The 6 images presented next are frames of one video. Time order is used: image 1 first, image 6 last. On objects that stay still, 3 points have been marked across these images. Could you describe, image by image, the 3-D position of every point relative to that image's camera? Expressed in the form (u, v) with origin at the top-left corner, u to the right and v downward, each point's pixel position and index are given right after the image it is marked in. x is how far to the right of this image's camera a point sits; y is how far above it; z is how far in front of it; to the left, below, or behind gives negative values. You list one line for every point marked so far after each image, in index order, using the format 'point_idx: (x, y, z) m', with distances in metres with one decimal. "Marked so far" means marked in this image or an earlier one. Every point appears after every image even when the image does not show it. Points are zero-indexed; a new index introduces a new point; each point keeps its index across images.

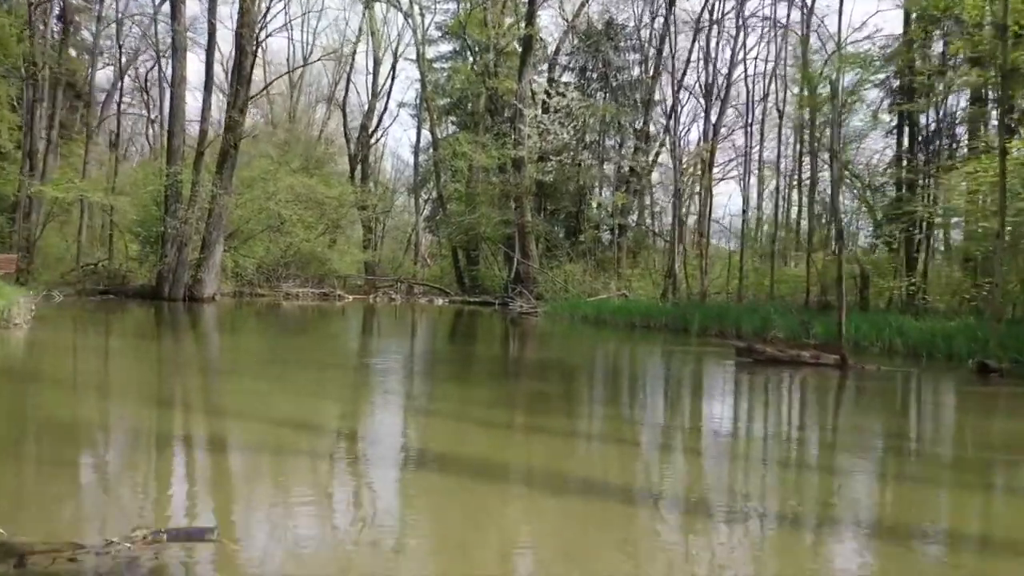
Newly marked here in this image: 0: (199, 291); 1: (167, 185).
0: (-6.6, 0.0, +18.3) m
1: (-6.8, +2.0, +17.2) m
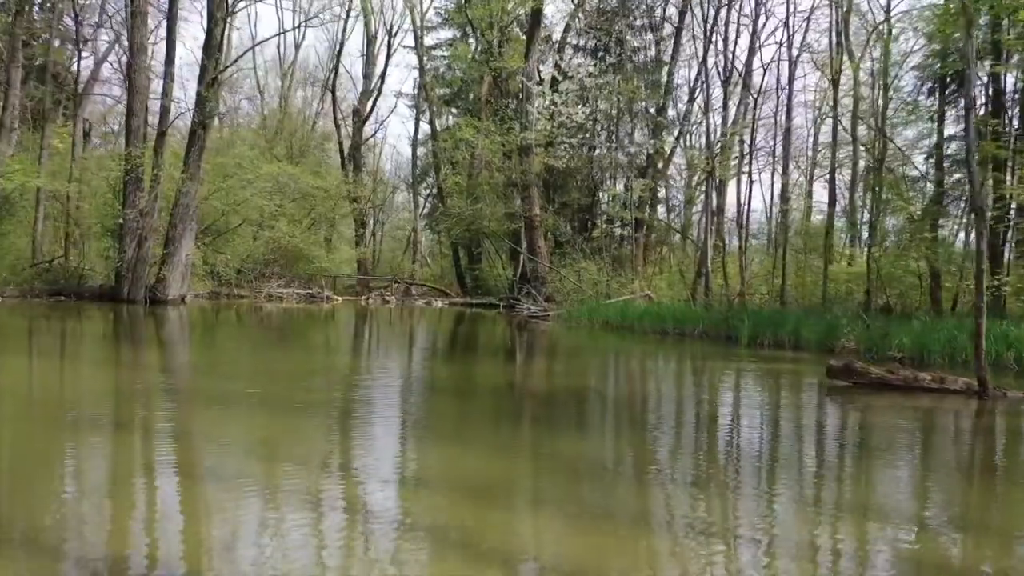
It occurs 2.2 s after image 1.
0: (-6.5, -0.1, +16.1) m
1: (-6.6, +2.0, +15.1) m
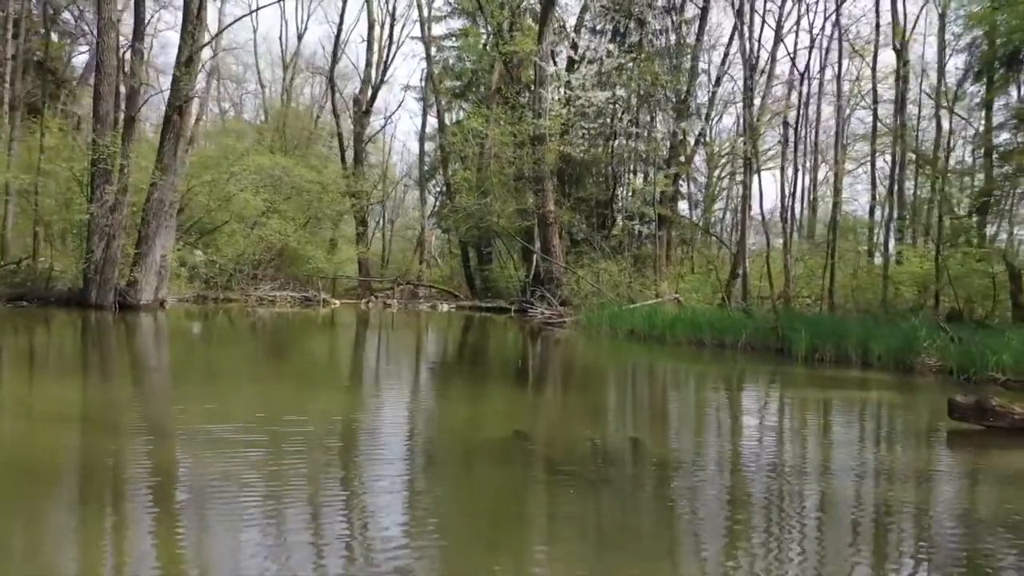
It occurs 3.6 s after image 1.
0: (-6.3, -0.1, +14.6) m
1: (-6.4, +1.9, +13.5) m
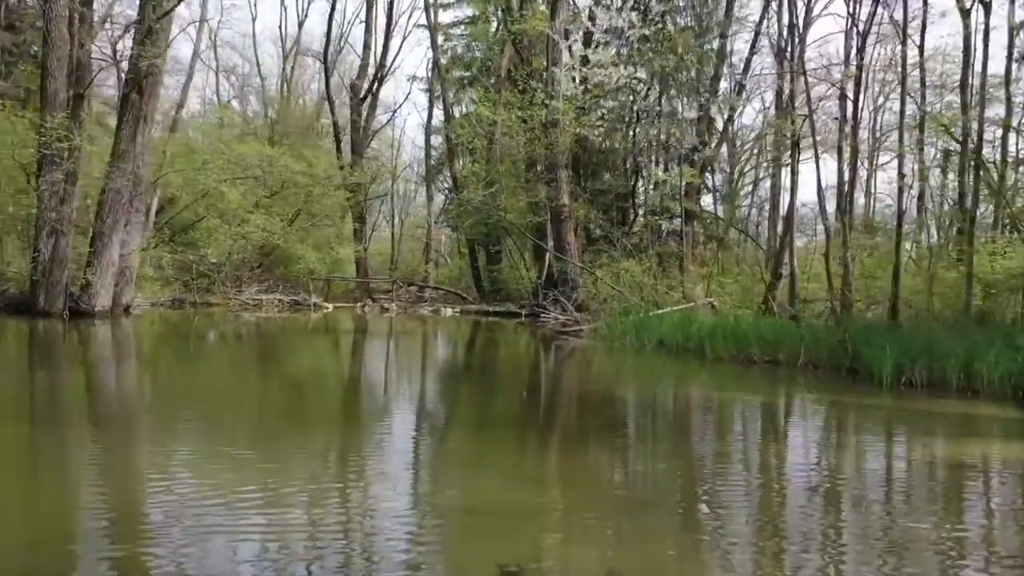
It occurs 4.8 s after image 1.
0: (-6.1, -0.2, +12.9) m
1: (-6.3, +1.9, +11.8) m
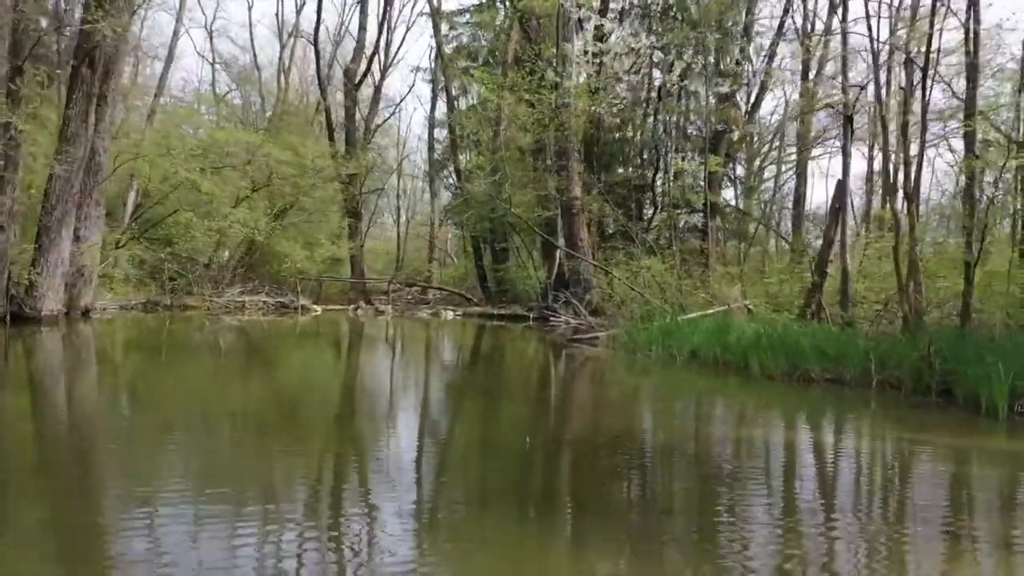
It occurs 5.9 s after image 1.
0: (-6.1, -0.2, +11.5) m
1: (-6.3, +1.9, +10.4) m
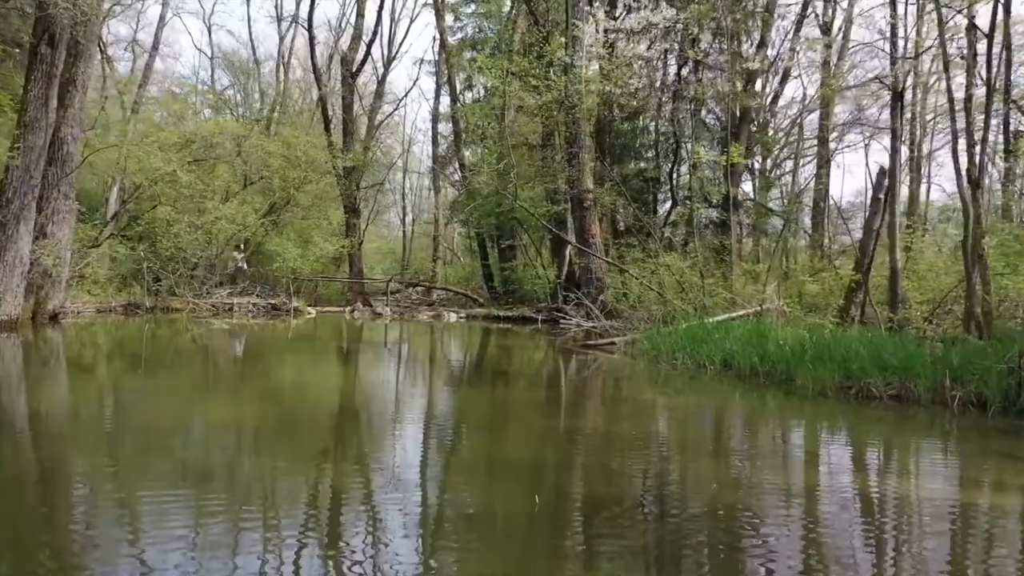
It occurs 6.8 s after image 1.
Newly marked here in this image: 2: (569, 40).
0: (-6.0, -0.2, +10.5) m
1: (-6.2, +1.8, +9.4) m
2: (+1.0, +4.2, +15.0) m
